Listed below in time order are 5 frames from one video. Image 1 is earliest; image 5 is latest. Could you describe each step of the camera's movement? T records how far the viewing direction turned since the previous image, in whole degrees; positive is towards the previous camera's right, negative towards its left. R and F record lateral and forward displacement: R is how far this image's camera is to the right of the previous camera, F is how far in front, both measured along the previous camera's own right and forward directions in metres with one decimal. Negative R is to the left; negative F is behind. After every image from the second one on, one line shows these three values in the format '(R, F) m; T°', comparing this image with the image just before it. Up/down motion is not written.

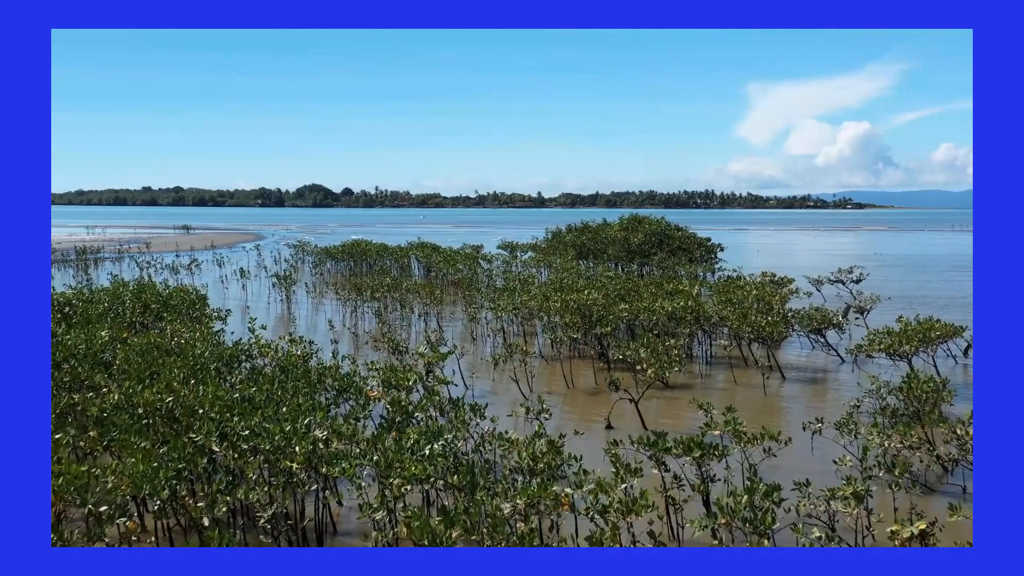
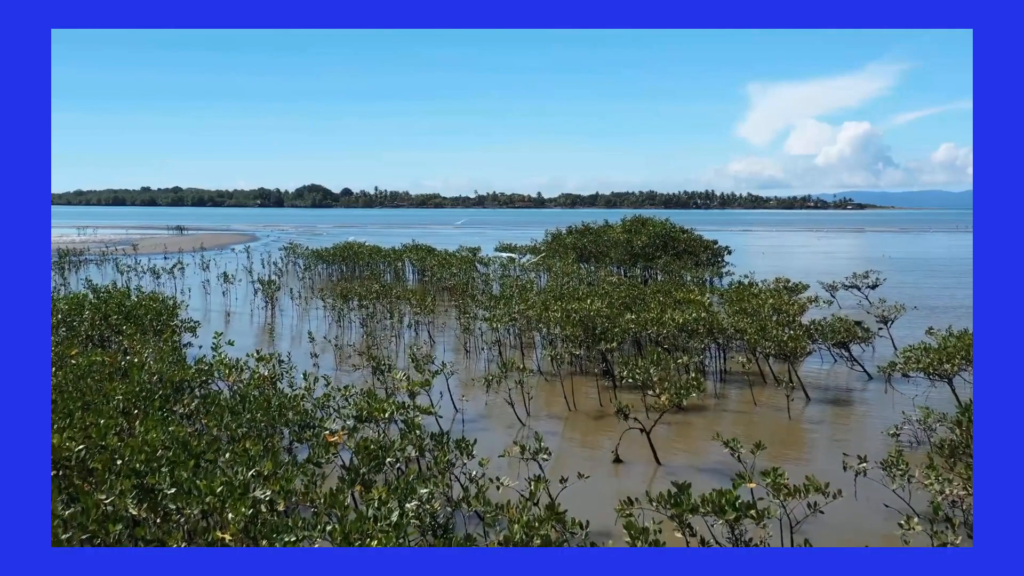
(+0.1, +1.7) m; 0°
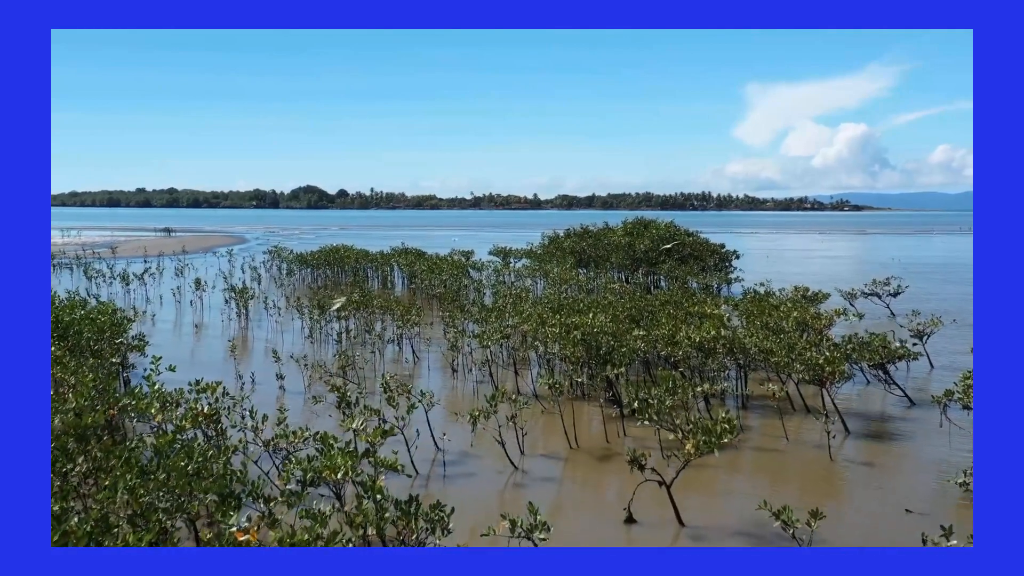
(+0.1, +2.3) m; 0°
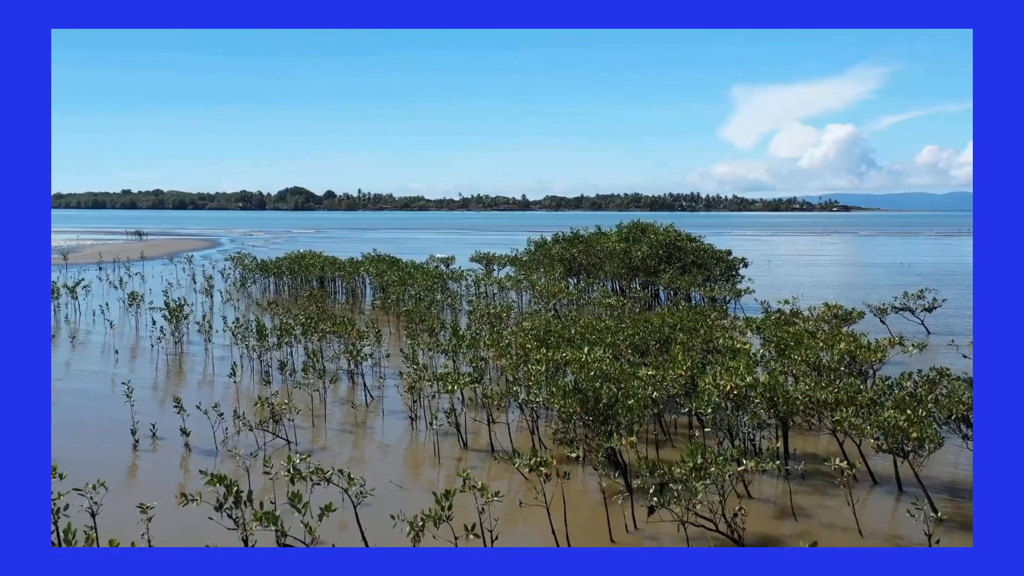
(+0.4, +3.9) m; +1°
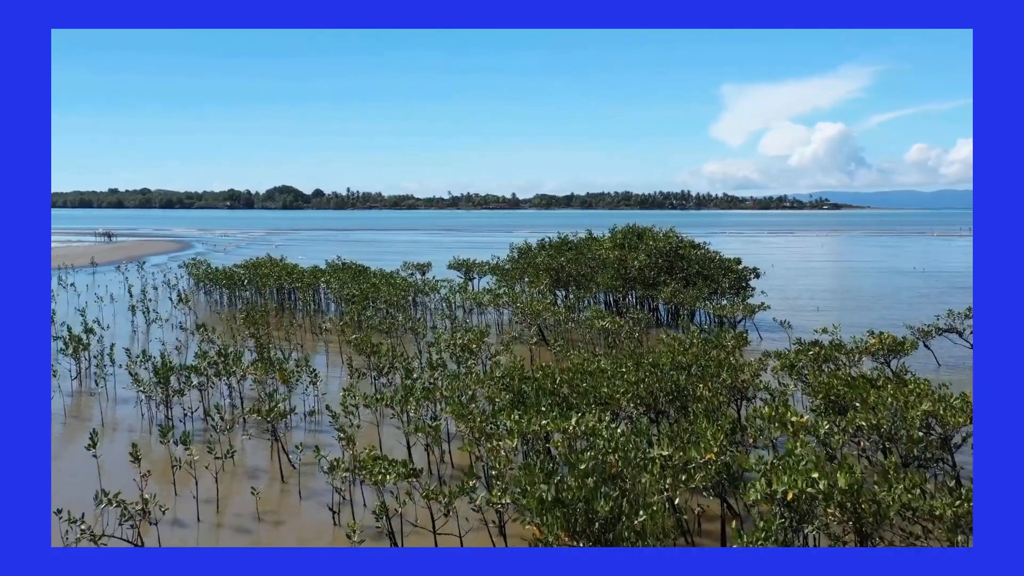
(+0.5, +4.1) m; +1°
